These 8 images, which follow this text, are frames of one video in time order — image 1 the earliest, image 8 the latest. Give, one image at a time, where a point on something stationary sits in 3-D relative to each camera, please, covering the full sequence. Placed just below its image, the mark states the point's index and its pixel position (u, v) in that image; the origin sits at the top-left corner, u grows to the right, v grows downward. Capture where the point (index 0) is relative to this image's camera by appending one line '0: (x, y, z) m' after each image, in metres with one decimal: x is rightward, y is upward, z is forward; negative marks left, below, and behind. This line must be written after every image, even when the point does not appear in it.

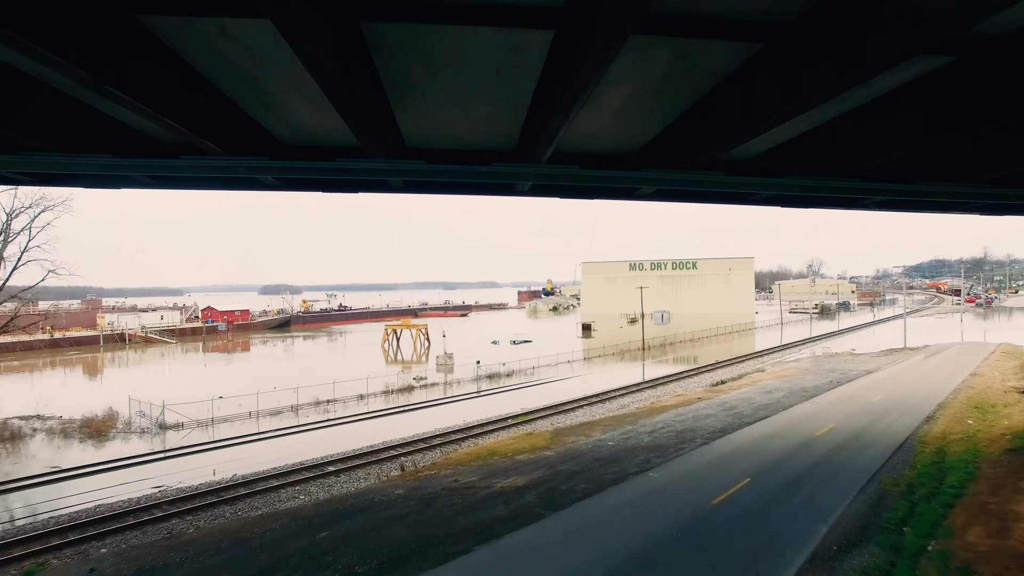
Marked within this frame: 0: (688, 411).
0: (+5.5, -3.8, +17.0) m
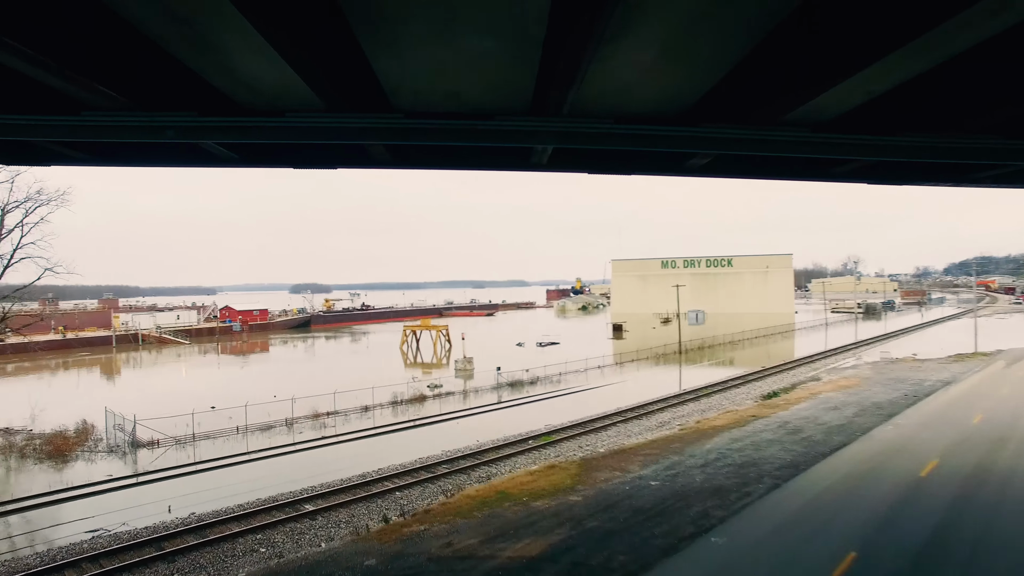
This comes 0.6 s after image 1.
0: (+6.0, -3.8, +14.1) m
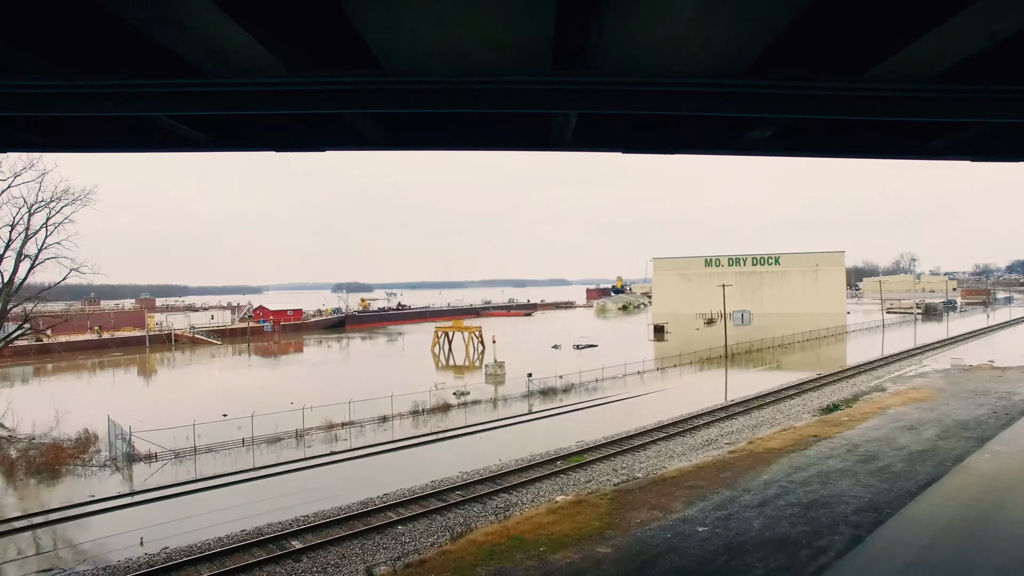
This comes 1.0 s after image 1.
0: (+6.5, -3.8, +11.9) m
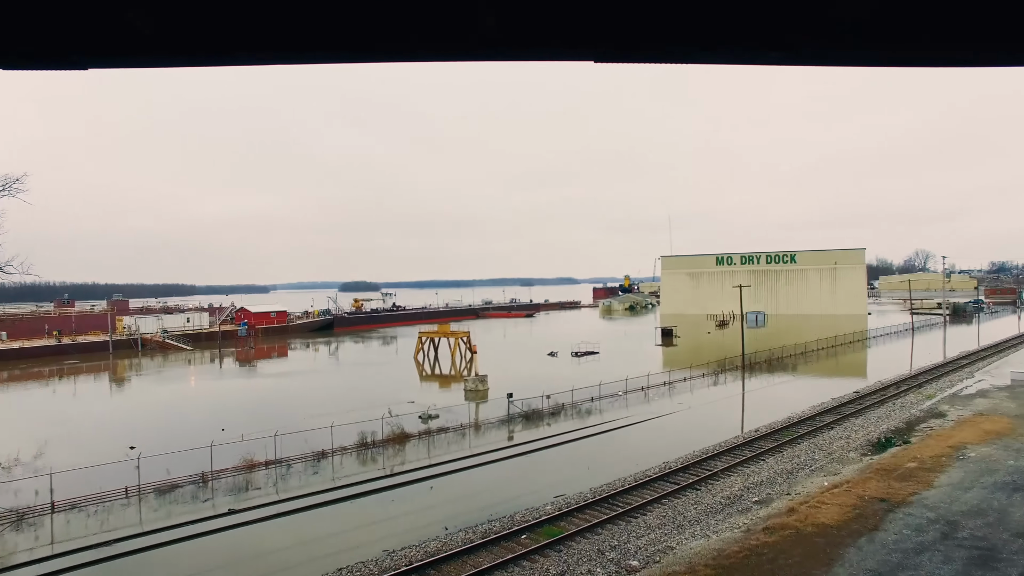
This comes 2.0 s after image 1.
0: (+5.4, -3.9, +7.9) m
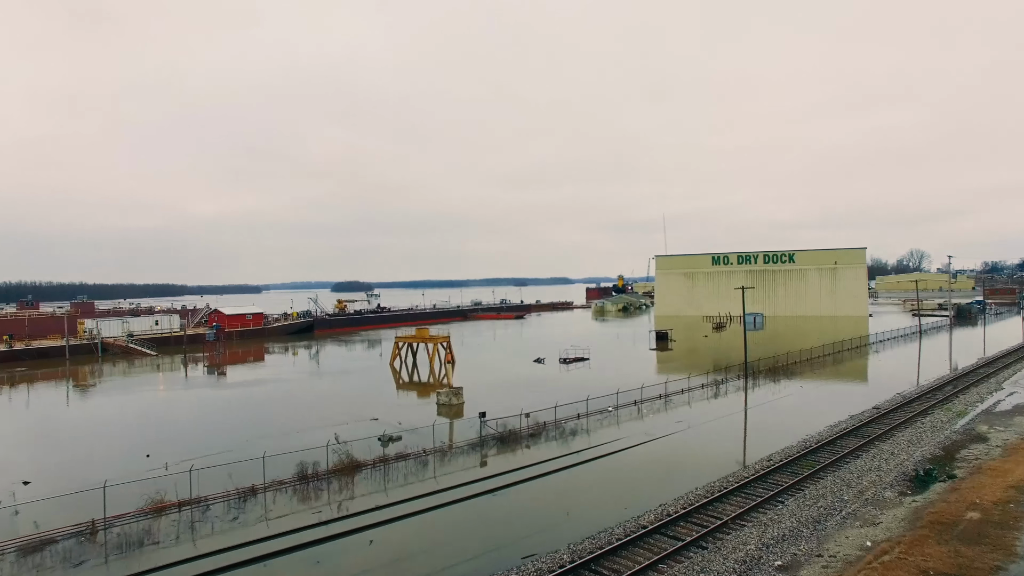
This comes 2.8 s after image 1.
0: (+4.7, -4.0, +5.2) m
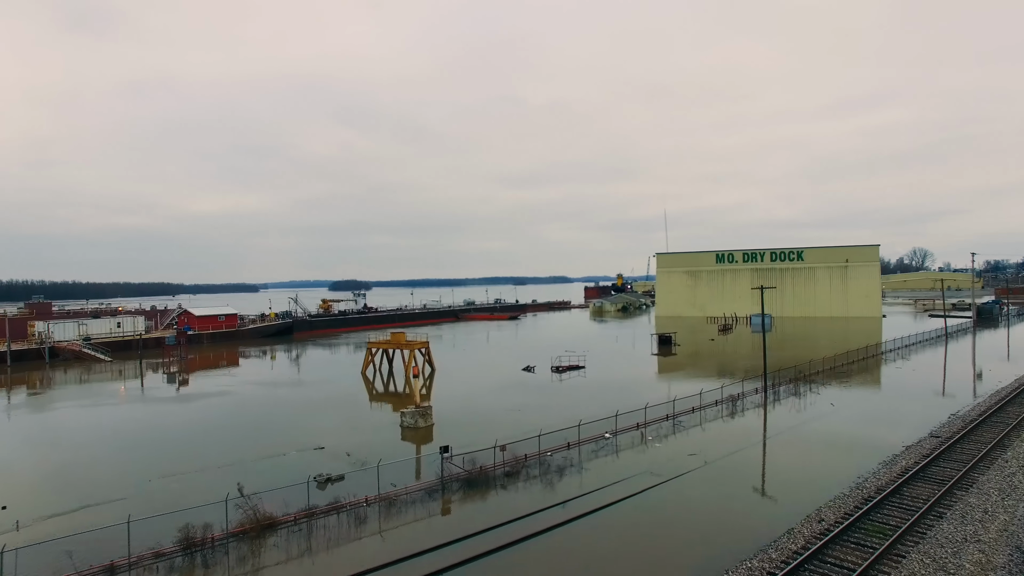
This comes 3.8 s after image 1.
0: (+3.9, -4.0, +1.5) m
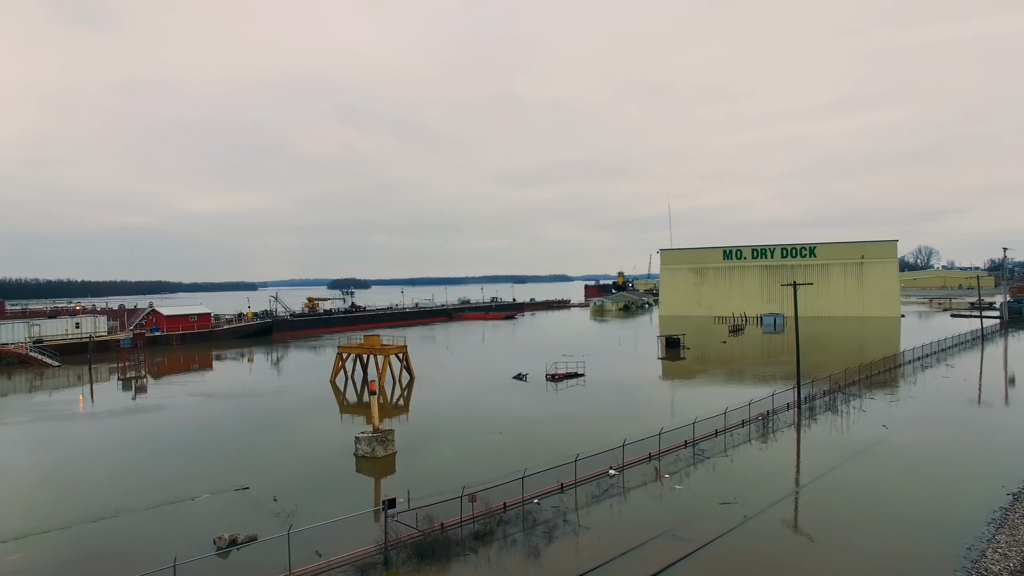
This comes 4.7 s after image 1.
0: (+3.4, -3.9, -2.4) m
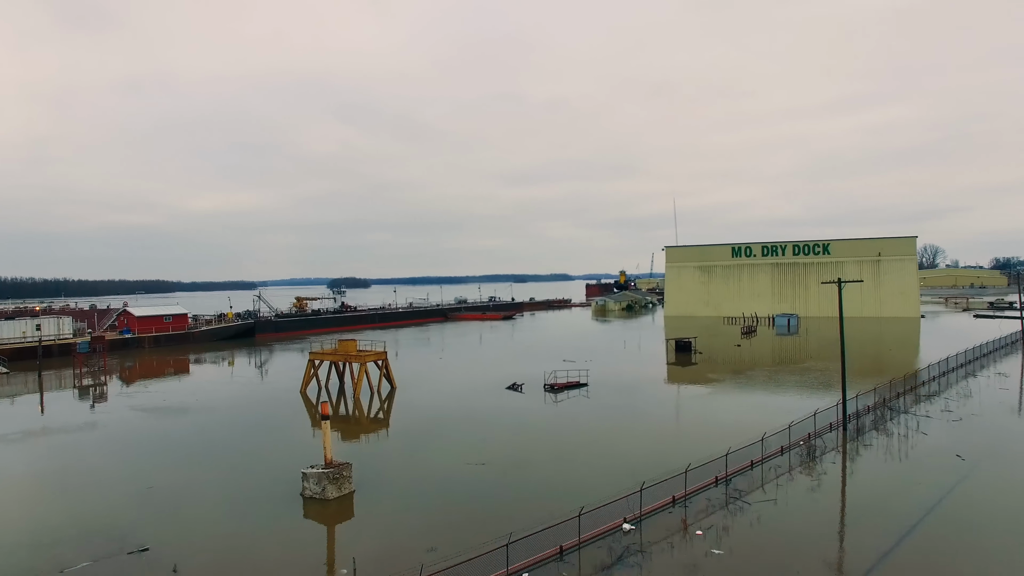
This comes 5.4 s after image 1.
0: (+3.1, -3.9, -5.6) m
